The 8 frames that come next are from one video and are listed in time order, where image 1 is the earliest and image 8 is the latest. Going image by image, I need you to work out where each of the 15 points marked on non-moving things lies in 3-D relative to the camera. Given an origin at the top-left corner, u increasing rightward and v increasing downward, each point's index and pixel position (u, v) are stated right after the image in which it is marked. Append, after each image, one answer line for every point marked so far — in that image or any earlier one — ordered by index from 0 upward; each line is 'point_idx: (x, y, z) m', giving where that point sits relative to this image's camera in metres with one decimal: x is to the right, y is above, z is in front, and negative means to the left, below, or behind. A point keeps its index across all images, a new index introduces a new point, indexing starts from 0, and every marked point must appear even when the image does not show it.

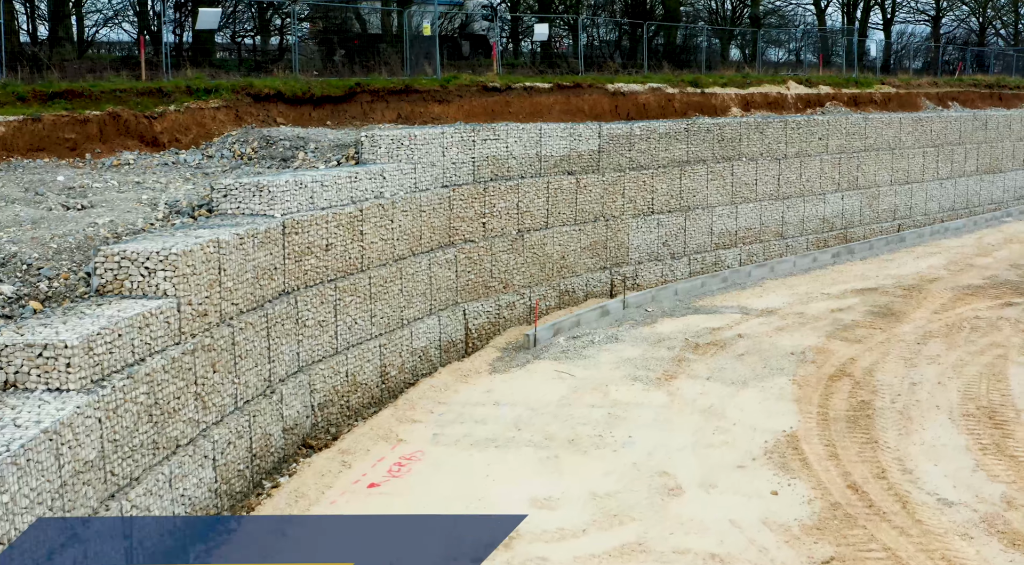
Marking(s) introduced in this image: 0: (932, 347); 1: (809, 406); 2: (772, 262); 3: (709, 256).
0: (+5.6, -0.9, +13.7) m
1: (+3.3, -1.4, +11.4) m
2: (+4.7, +0.4, +19.1) m
3: (+3.5, +0.5, +18.3) m
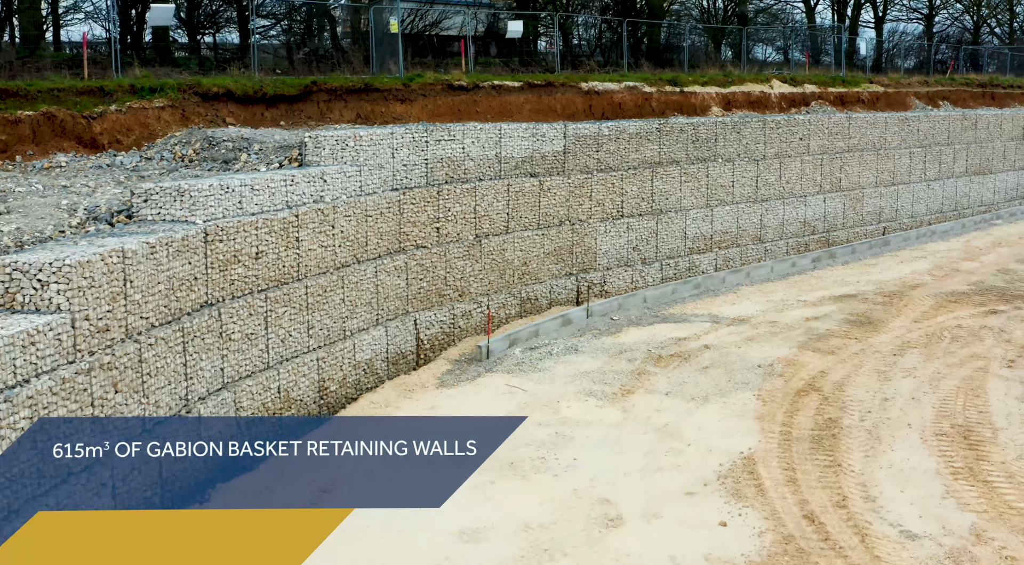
0: (+5.0, -1.0, +12.9) m
1: (+2.7, -1.5, +10.7) m
2: (+4.1, +0.2, +18.3) m
3: (+2.9, +0.4, +17.6) m
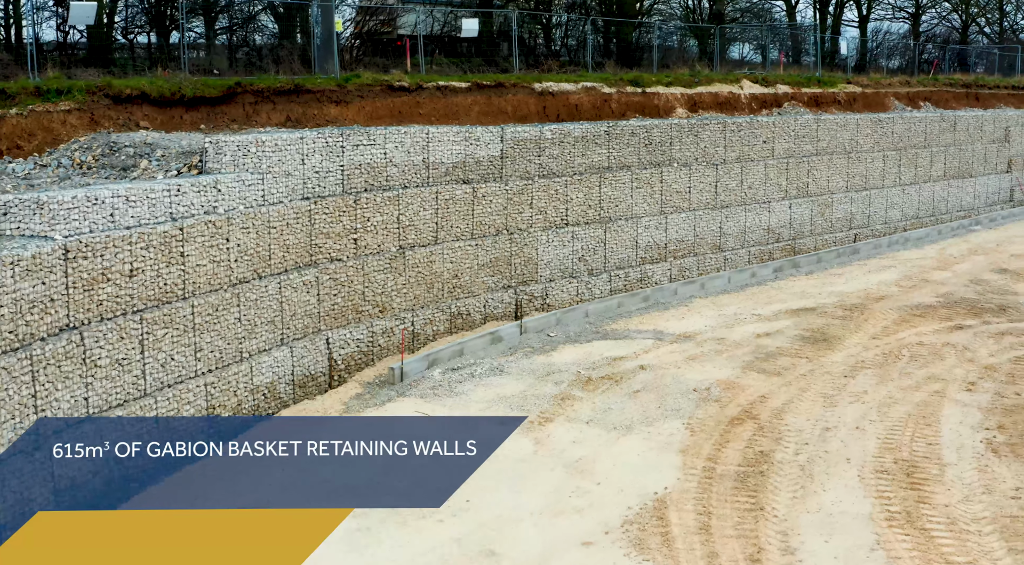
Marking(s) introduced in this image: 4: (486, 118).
0: (+4.0, -1.1, +11.9) m
1: (+1.7, -1.6, +9.6) m
2: (+3.2, +0.1, +17.3) m
3: (+2.0, +0.2, +16.5) m
4: (-0.5, +2.9, +18.5) m
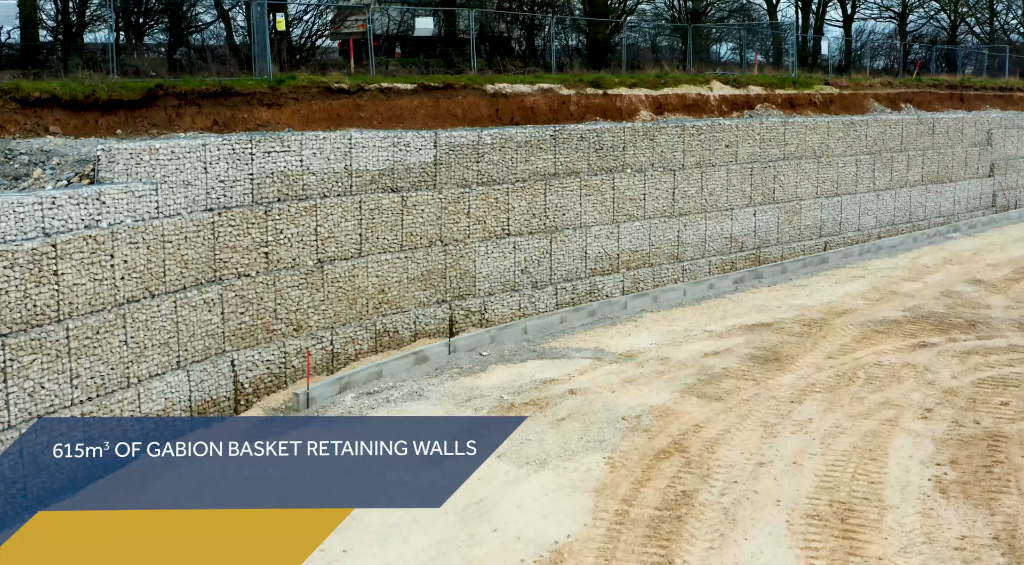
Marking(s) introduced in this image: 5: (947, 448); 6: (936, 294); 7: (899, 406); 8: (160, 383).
0: (+3.1, -1.3, +10.9) m
1: (+0.8, -1.8, +8.7) m
2: (+2.3, -0.1, +16.3) m
3: (+1.1, 0.0, +15.6) m
4: (-1.3, +2.7, +17.5) m
5: (+4.1, -1.6, +9.8) m
6: (+6.6, -0.2, +16.0) m
7: (+4.1, -1.3, +10.9) m
8: (-3.6, -1.0, +10.7) m
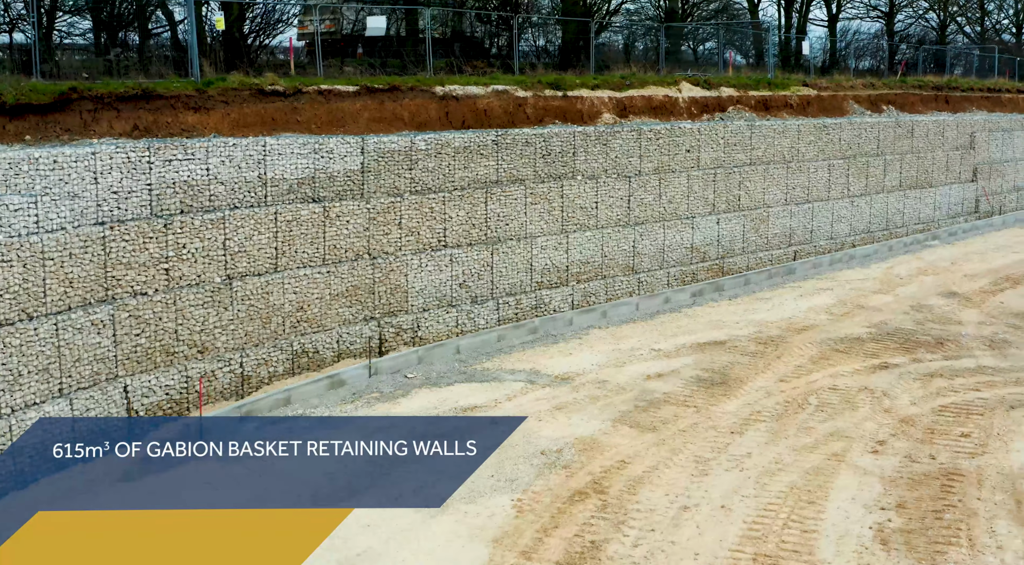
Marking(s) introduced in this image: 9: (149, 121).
0: (+2.3, -1.5, +9.9) m
1: (0.0, -2.0, +7.7) m
2: (+1.5, -0.3, +15.4) m
3: (+0.2, -0.2, +14.6) m
4: (-2.2, +2.5, +16.6) m
5: (+3.3, -1.8, +8.8) m
6: (+5.7, -0.4, +15.0) m
7: (+3.2, -1.5, +9.9) m
8: (-4.5, -1.2, +9.8) m
9: (-5.1, +2.3, +14.5) m
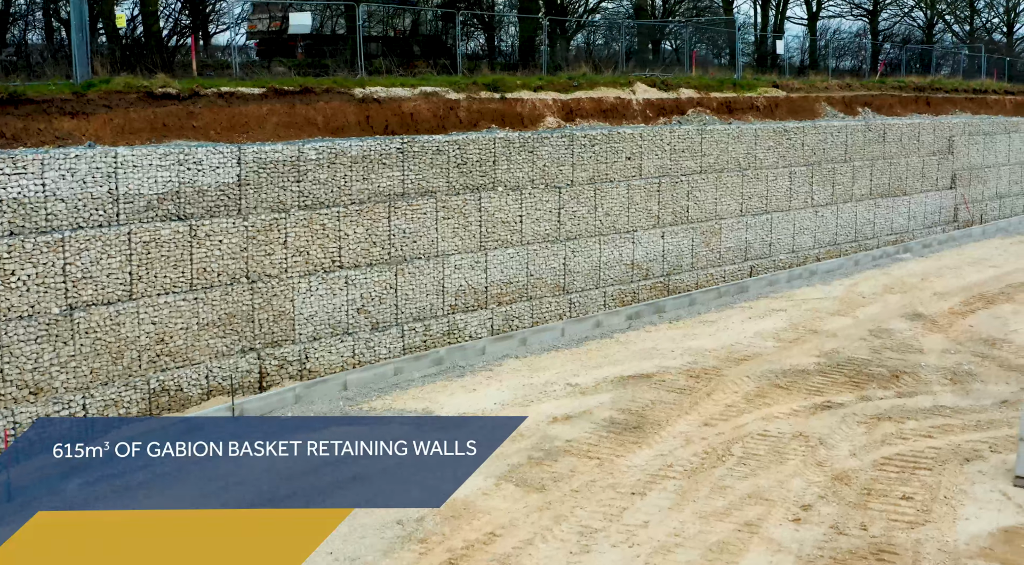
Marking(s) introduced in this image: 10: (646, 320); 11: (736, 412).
0: (+1.1, -1.8, +8.4) m
1: (-1.2, -2.3, +6.2) m
2: (+0.3, -0.6, +13.9) m
3: (-0.9, -0.5, +13.1) m
4: (-3.3, +2.2, +15.1) m
5: (+2.1, -2.0, +7.3) m
6: (+4.6, -0.7, +13.5) m
7: (+2.1, -1.8, +8.4) m
8: (-5.6, -1.5, +8.3) m
9: (-6.3, +2.0, +13.0) m
10: (+2.0, -0.6, +15.1) m
11: (+2.3, -1.3, +10.5) m
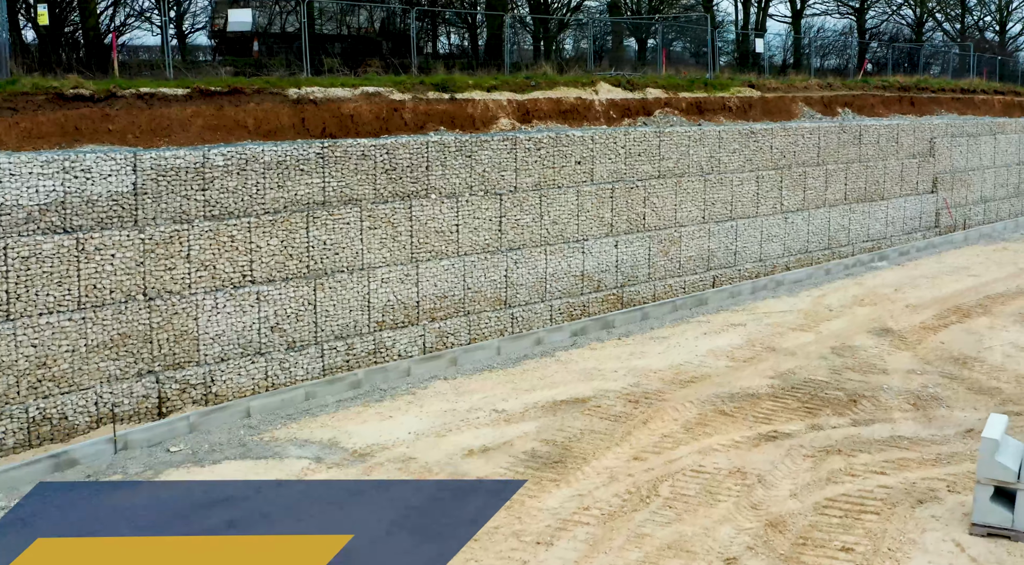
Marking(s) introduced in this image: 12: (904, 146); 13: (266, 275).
0: (+0.3, -2.0, +7.4) m
1: (-2.0, -2.5, +5.2) m
2: (-0.5, -0.8, +12.9) m
3: (-1.7, -0.7, +12.1) m
4: (-4.1, +2.0, +14.1) m
5: (+1.3, -2.2, +6.3) m
6: (+3.8, -0.8, +12.5) m
7: (+1.3, -1.9, +7.4) m
8: (-6.4, -1.7, +7.3) m
9: (-7.1, +1.8, +12.0) m
10: (+1.2, -0.7, +14.1) m
11: (+1.5, -1.5, +9.5) m
12: (+7.4, +2.6, +19.4) m
13: (-2.7, +0.1, +11.3) m
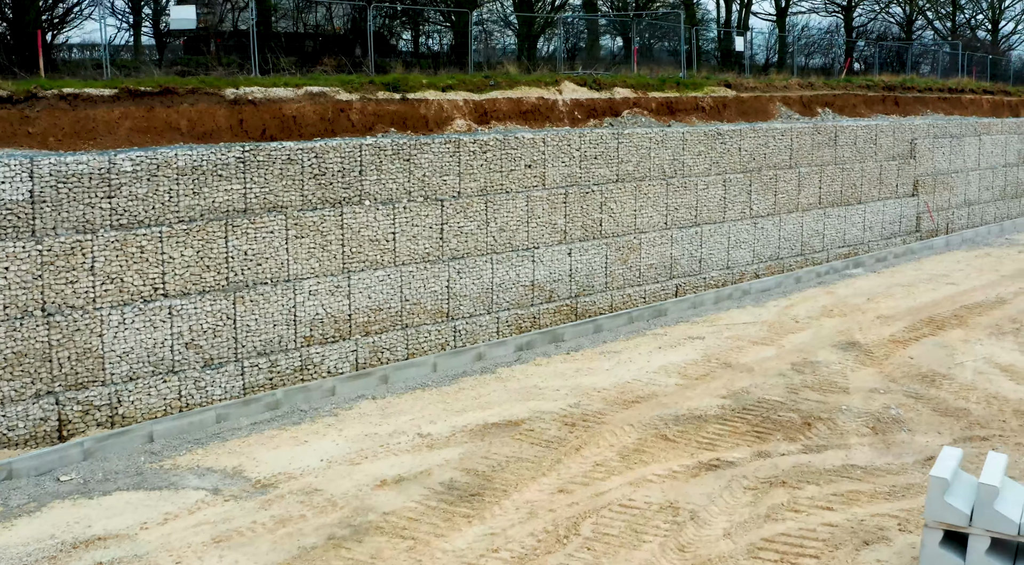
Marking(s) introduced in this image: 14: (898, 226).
0: (-0.4, -2.1, +6.7) m
1: (-2.7, -2.6, +4.4) m
2: (-1.2, -1.0, +12.1) m
3: (-2.4, -0.8, +11.4) m
4: (-4.8, +1.9, +13.4) m
5: (+0.6, -2.3, +5.5) m
6: (+3.1, -1.0, +11.7) m
7: (+0.6, -2.1, +6.7) m
8: (-7.2, -1.9, +6.5) m
9: (-7.8, +1.6, +11.3) m
10: (+0.5, -0.9, +13.4) m
11: (+0.8, -1.6, +8.7) m
12: (+6.7, +2.4, +18.6) m
13: (-3.4, 0.0, +10.6) m
14: (+7.2, +1.1, +19.2) m
